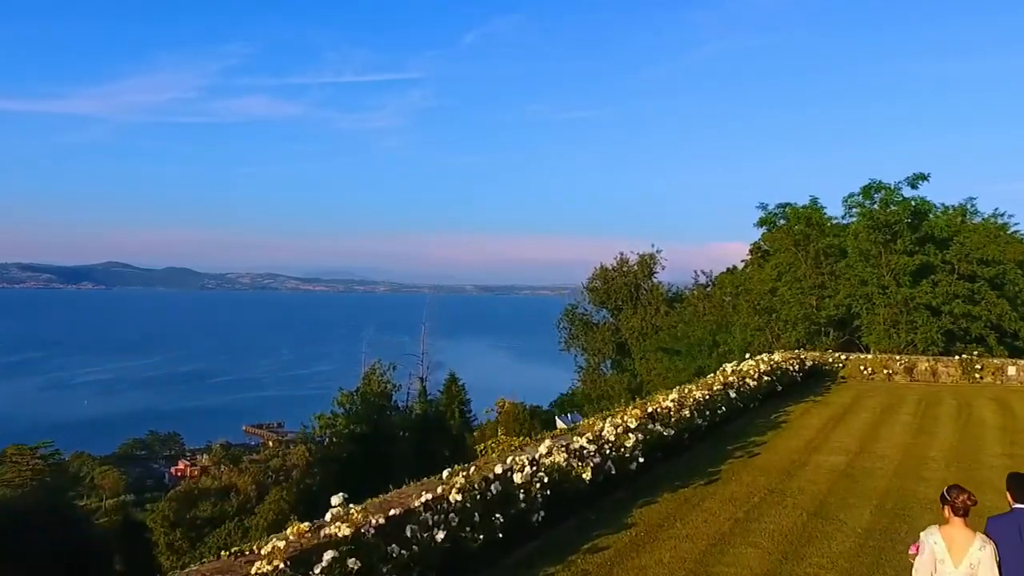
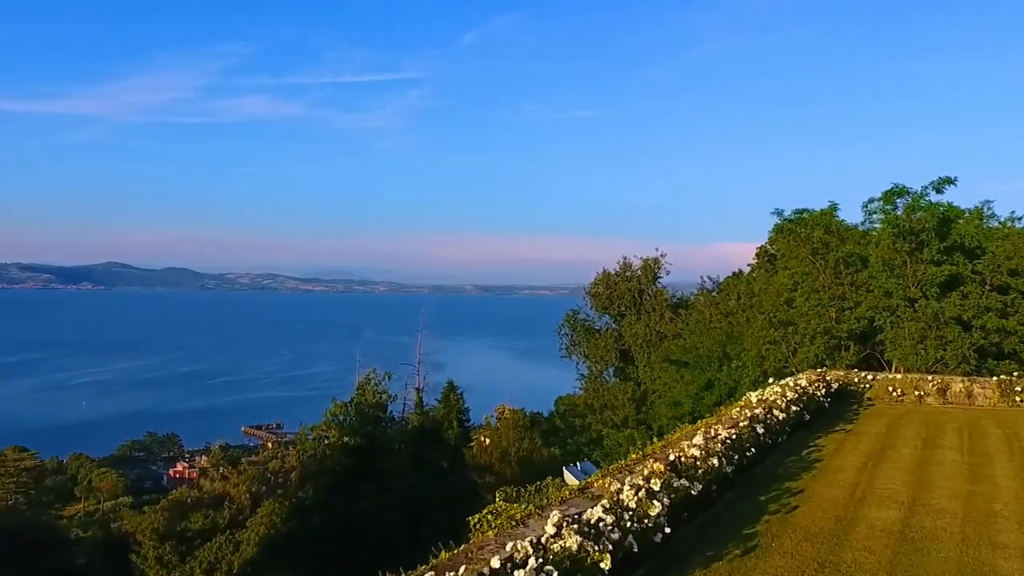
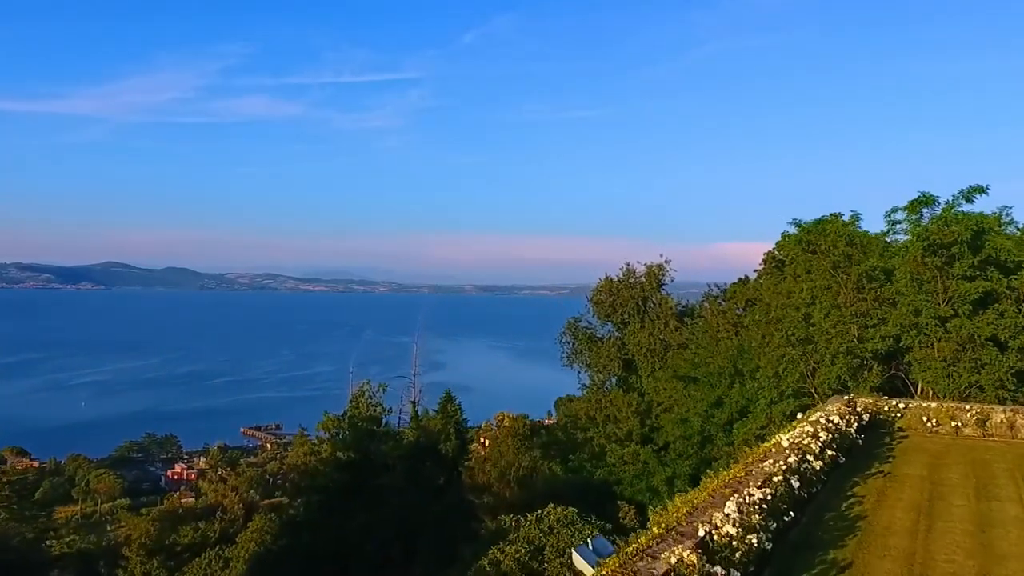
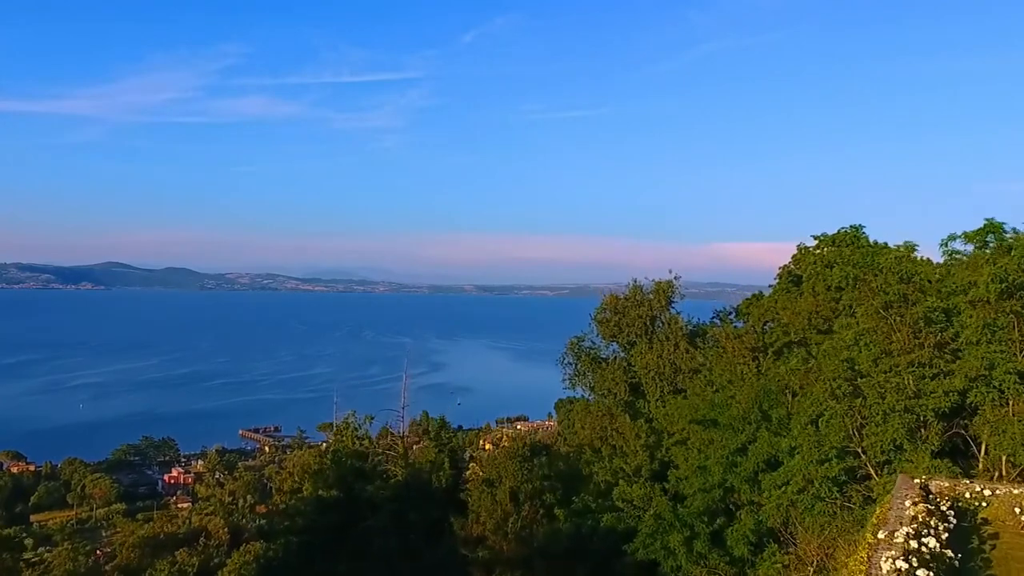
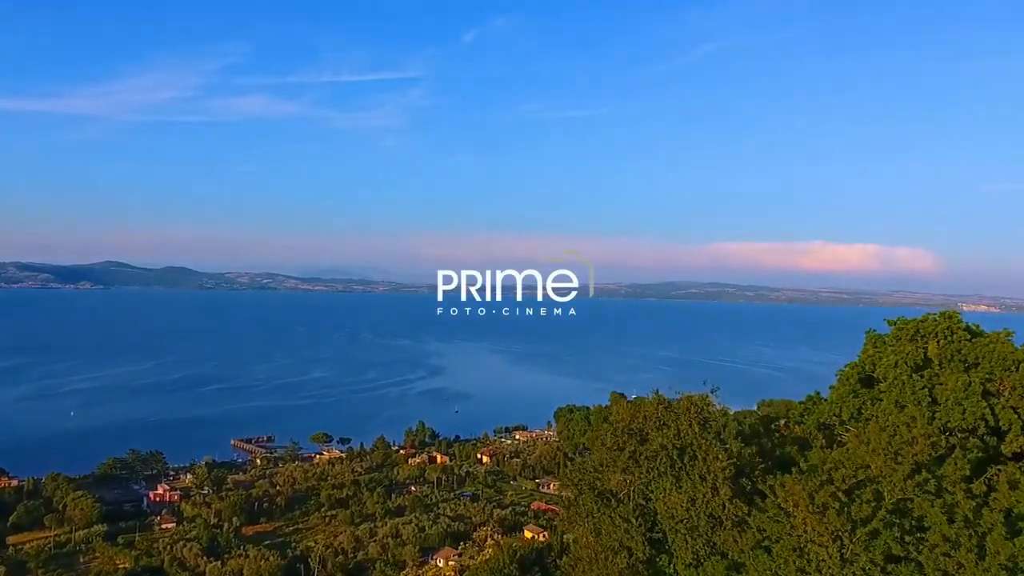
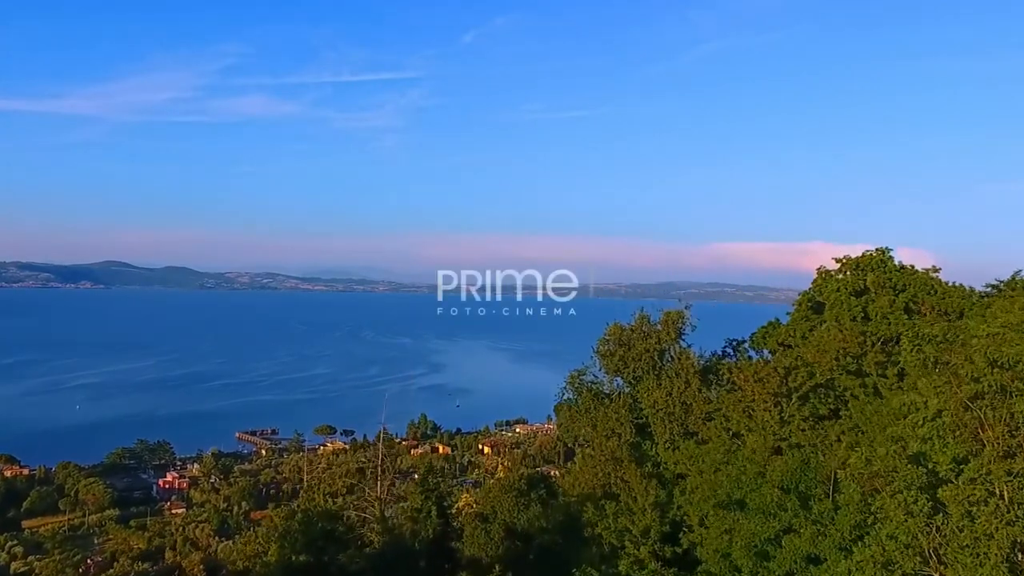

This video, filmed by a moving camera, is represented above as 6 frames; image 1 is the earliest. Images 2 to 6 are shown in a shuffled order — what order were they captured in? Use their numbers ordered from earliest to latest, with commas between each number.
2, 3, 4, 6, 5
